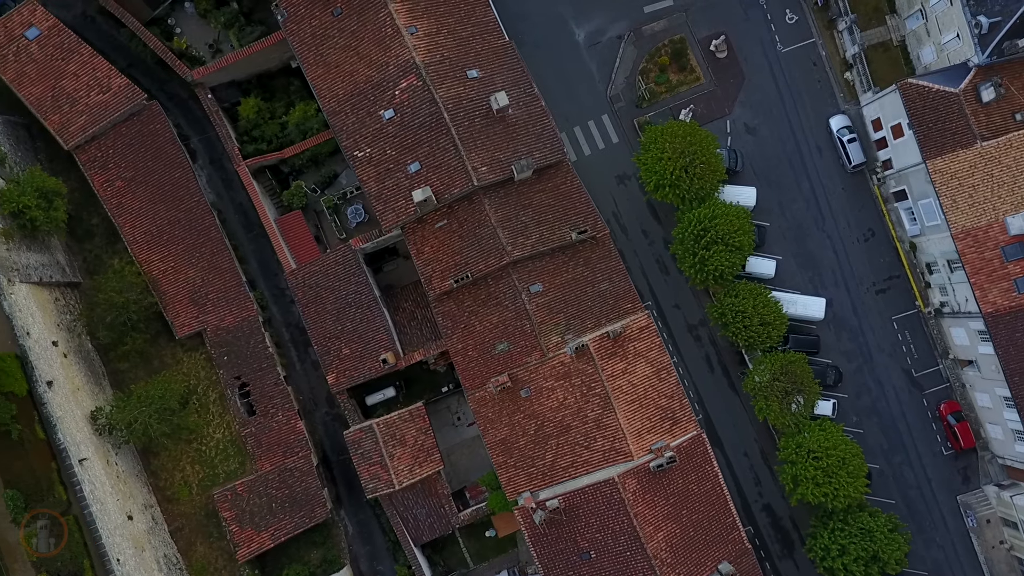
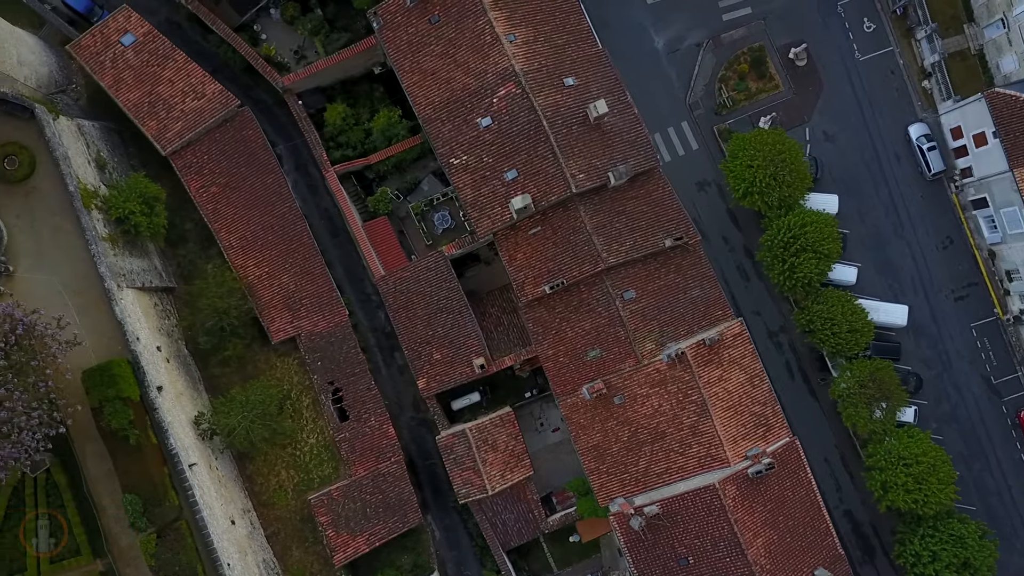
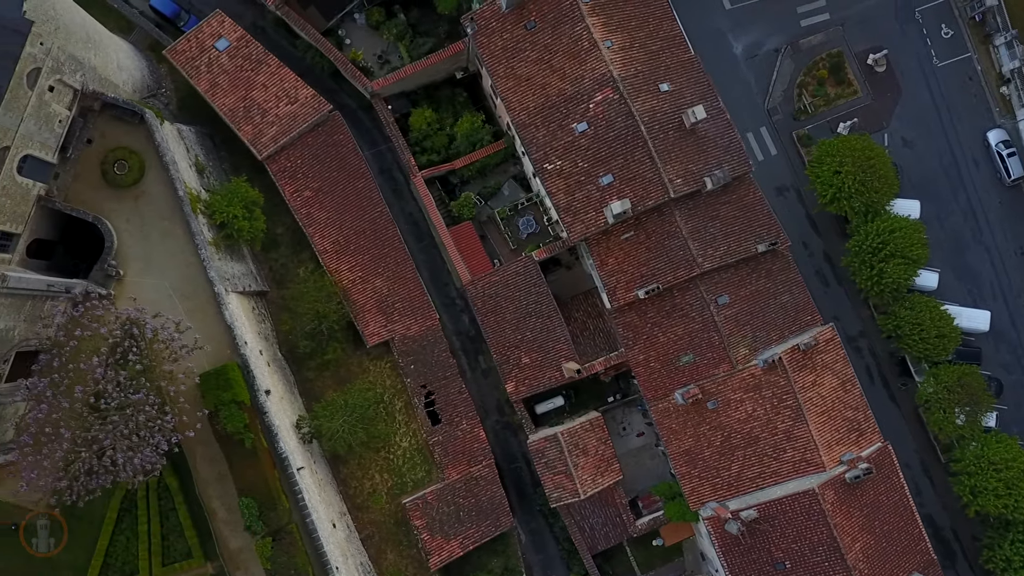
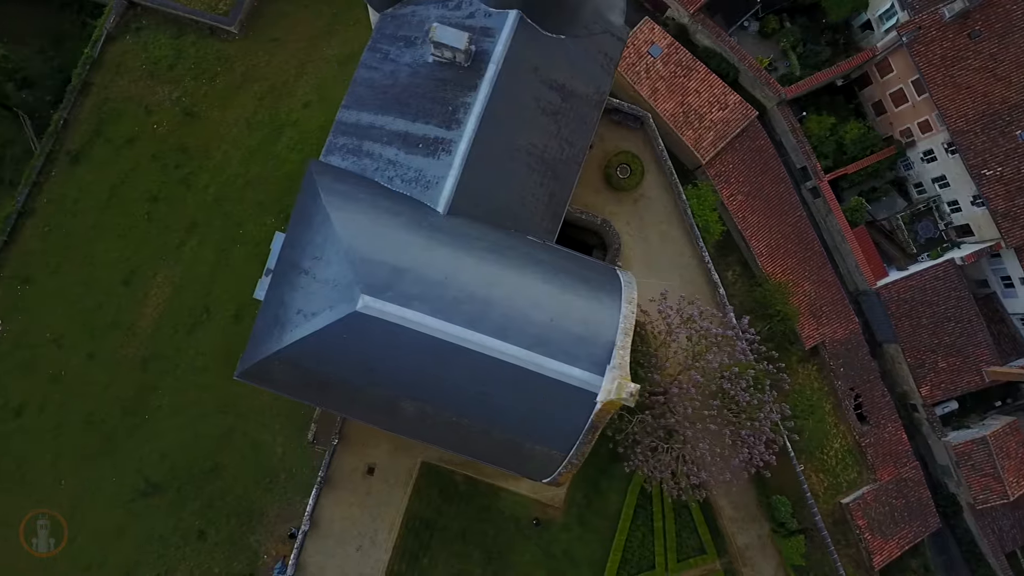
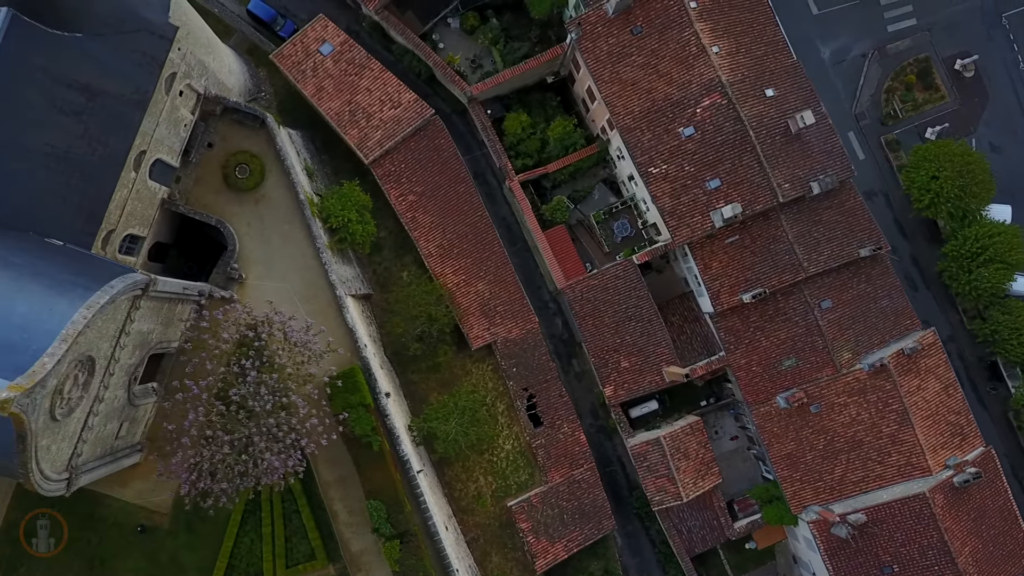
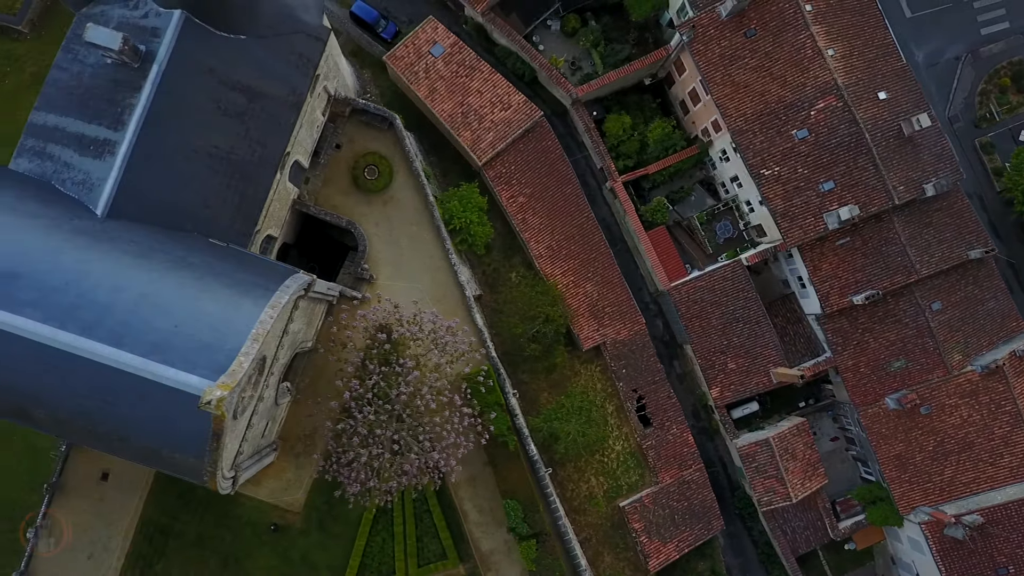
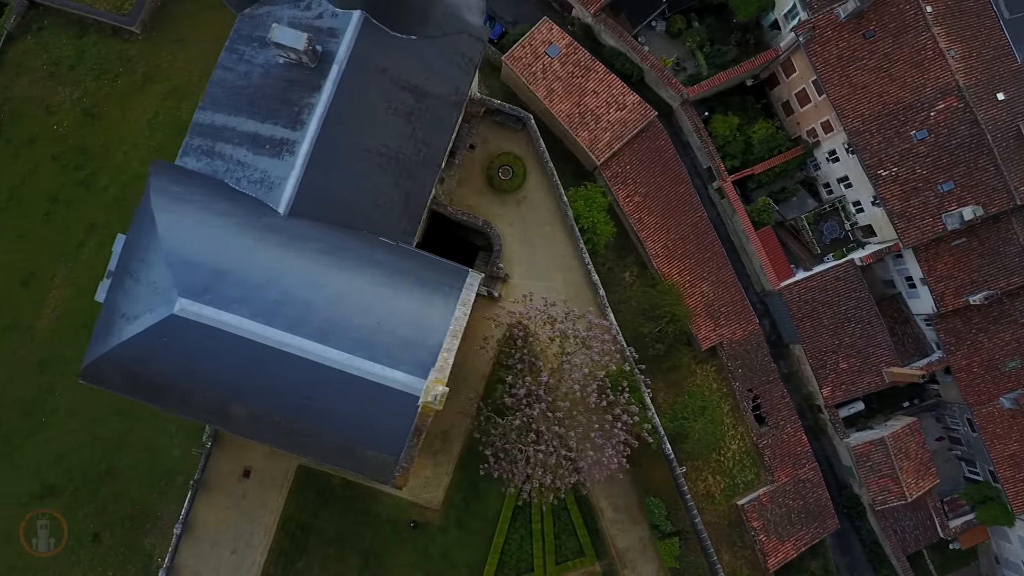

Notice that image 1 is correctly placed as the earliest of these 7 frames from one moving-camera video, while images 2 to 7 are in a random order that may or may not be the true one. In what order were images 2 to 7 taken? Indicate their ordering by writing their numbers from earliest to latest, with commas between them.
2, 3, 5, 6, 7, 4
